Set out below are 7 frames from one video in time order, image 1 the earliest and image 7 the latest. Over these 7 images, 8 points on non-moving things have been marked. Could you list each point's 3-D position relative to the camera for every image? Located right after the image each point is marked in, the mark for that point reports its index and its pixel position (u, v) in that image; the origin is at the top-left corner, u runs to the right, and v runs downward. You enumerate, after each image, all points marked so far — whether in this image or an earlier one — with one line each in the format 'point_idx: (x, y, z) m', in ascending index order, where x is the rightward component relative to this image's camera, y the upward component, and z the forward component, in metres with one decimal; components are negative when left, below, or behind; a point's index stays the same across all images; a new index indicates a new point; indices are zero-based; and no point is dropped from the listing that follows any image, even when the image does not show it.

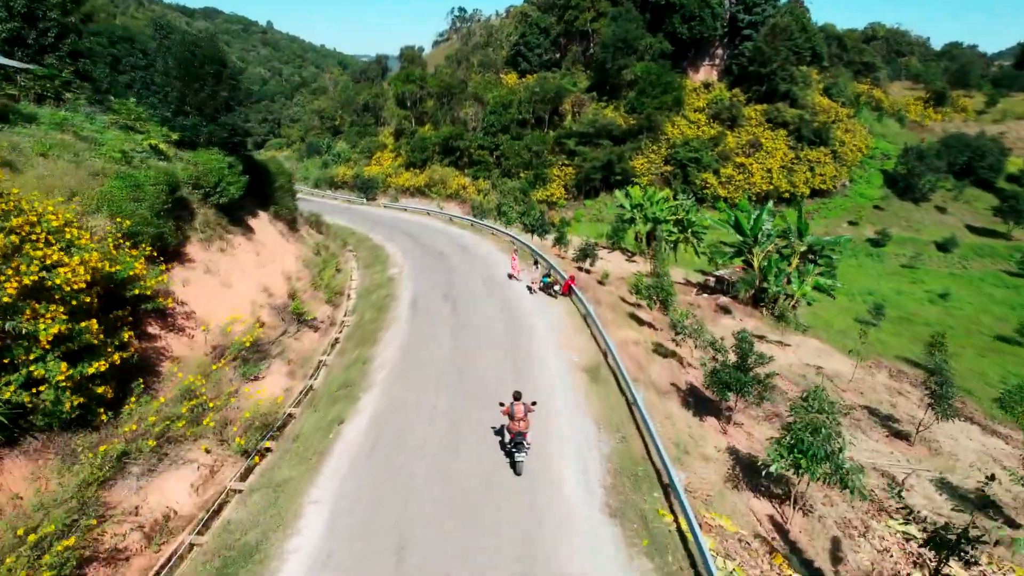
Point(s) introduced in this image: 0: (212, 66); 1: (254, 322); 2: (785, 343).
0: (-7.8, +5.8, +18.1) m
1: (-5.8, -0.8, +15.7) m
2: (+7.3, -1.5, +18.8) m
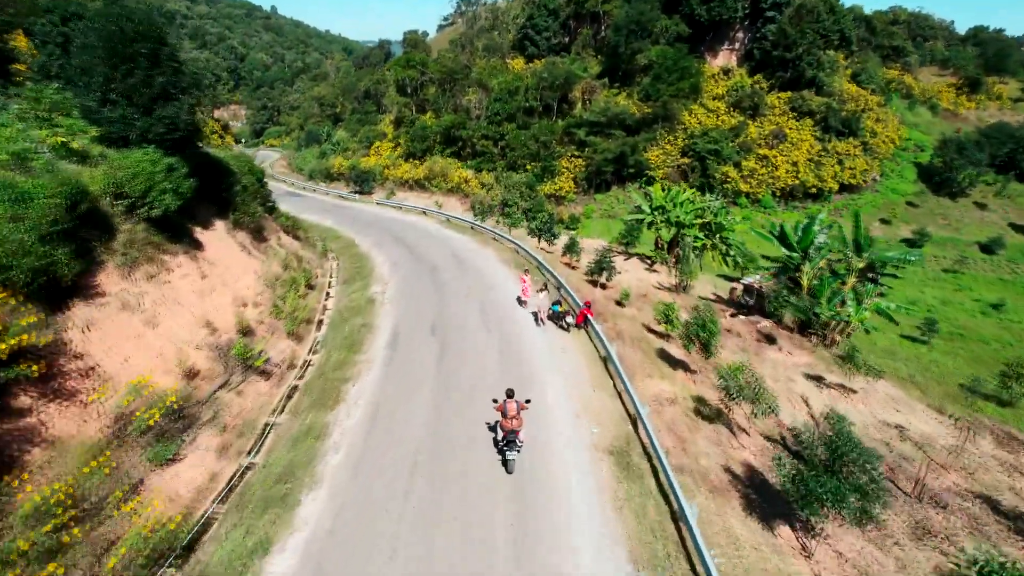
0: (-7.7, +5.1, +14.6) m
1: (-5.8, -1.5, +12.4) m
2: (+7.4, -2.2, +15.3) m
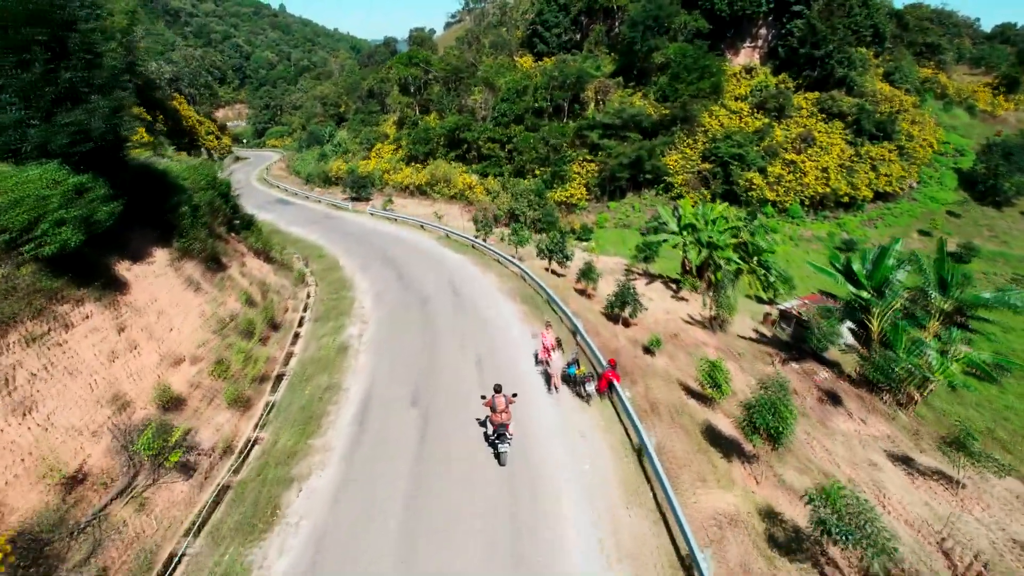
0: (-7.7, +4.2, +11.3) m
1: (-5.8, -2.5, +9.0) m
2: (+7.4, -3.2, +11.7) m
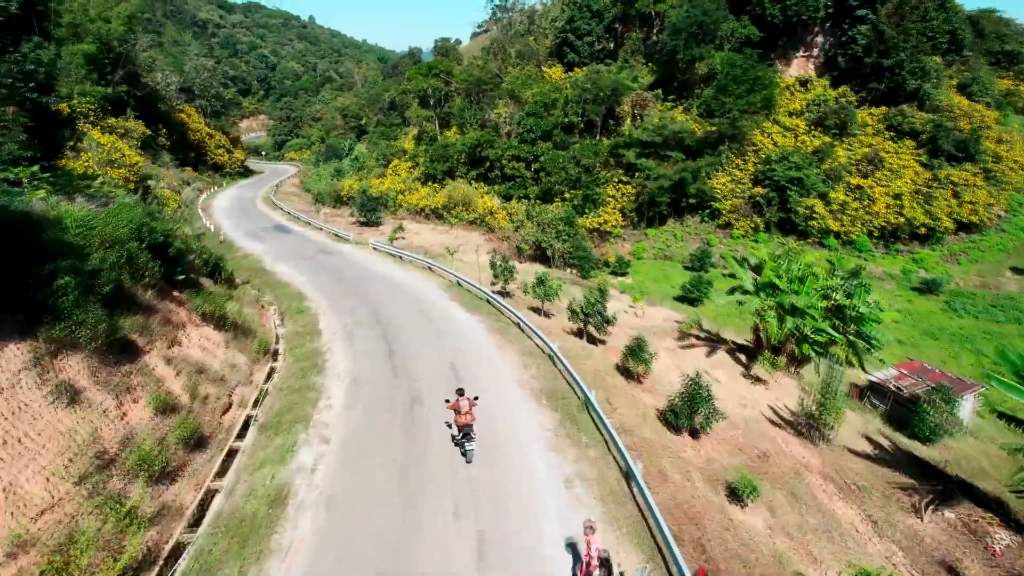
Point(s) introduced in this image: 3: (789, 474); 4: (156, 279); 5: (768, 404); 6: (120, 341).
0: (-7.4, +2.5, +6.5) m
1: (-5.7, -4.1, +4.0) m
2: (+7.6, -5.1, +6.2) m
3: (+5.0, -3.3, +12.5) m
4: (-7.7, +0.2, +15.1) m
5: (+5.9, -2.6, +16.0) m
6: (-6.9, -0.9, +12.3) m
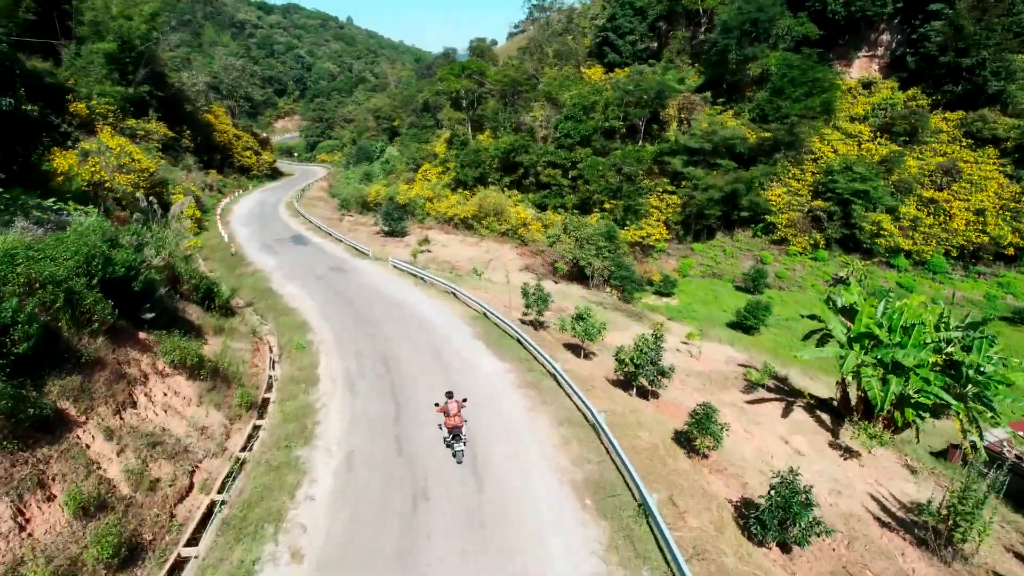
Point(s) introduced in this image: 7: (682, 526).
0: (-7.2, +1.7, +3.7) m
1: (-5.6, -4.9, +1.1) m
2: (+7.7, -6.1, +2.7) m
3: (+5.4, -4.3, +9.2) m
4: (-7.0, -0.6, +12.3) m
5: (+6.5, -3.7, +12.6) m
6: (-6.4, -1.7, +9.5) m
7: (+2.4, -3.3, +9.9) m
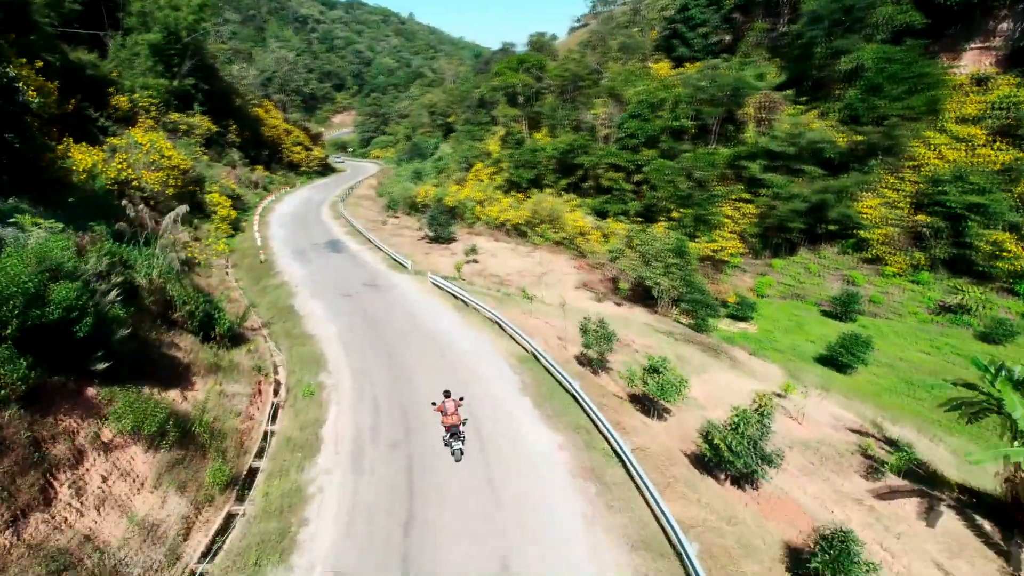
0: (-7.0, +1.1, +0.6) m
1: (-5.9, -5.6, -2.0) m
2: (+7.5, -7.2, -1.4) m
3: (+5.8, -5.4, +5.2) m
4: (-6.3, -1.3, +9.2) m
5: (+7.1, -4.7, +8.5) m
6: (-6.0, -2.4, +6.4) m
7: (+2.9, -4.3, +6.2) m
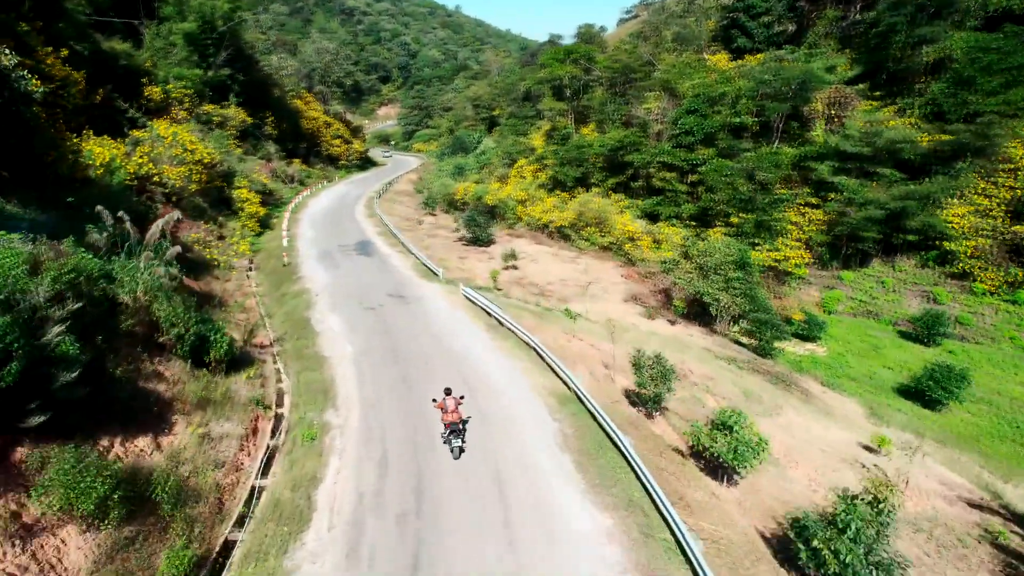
0: (-7.1, +0.6, -1.5) m
1: (-6.3, -6.2, -4.1) m
2: (+7.1, -8.1, -4.3) m
3: (+5.8, -6.1, +2.3) m
4: (-6.0, -1.7, +7.0) m
5: (+7.3, -5.5, +5.6) m
6: (-5.8, -2.9, +4.3) m
7: (+3.0, -5.0, +3.5) m
